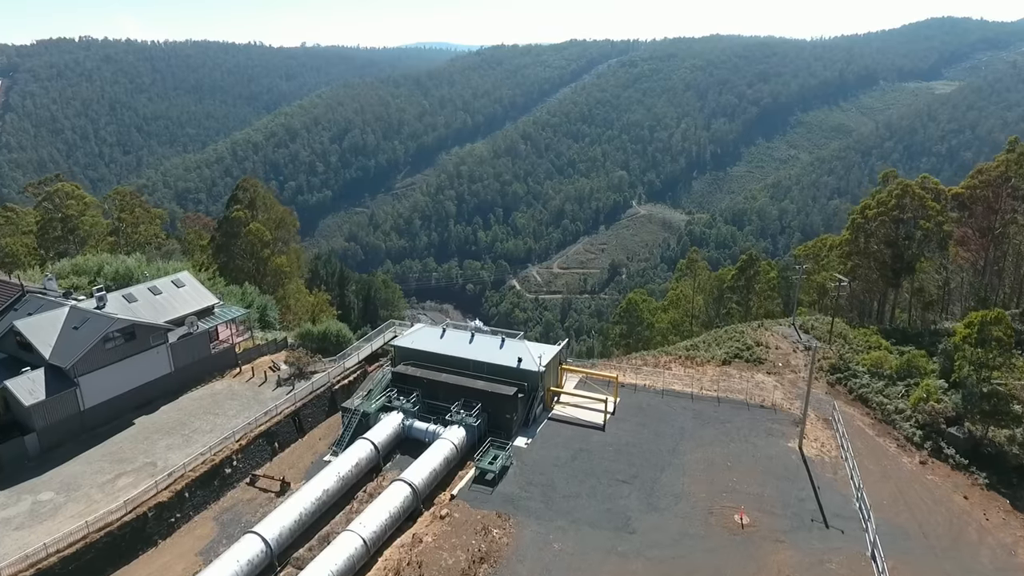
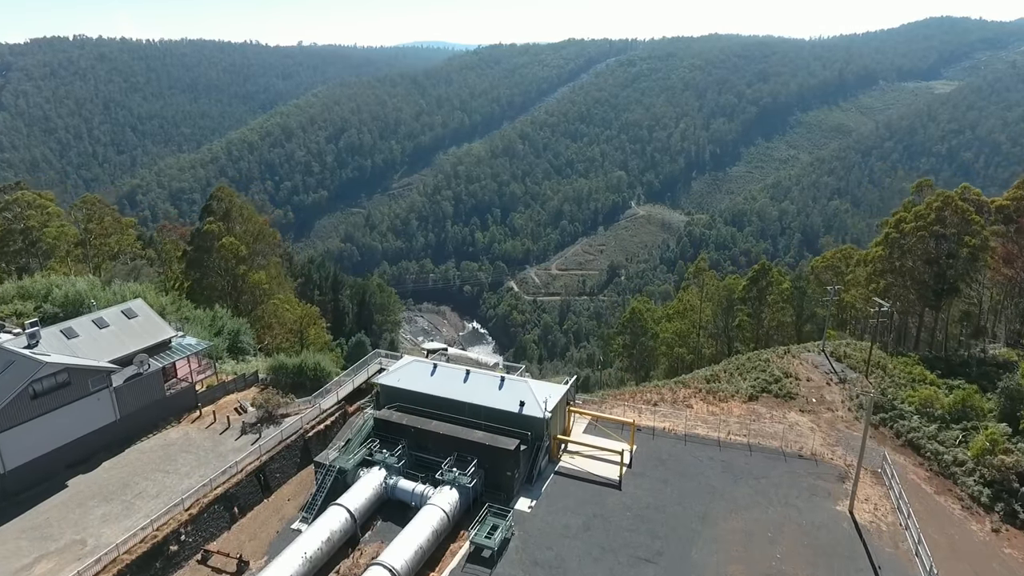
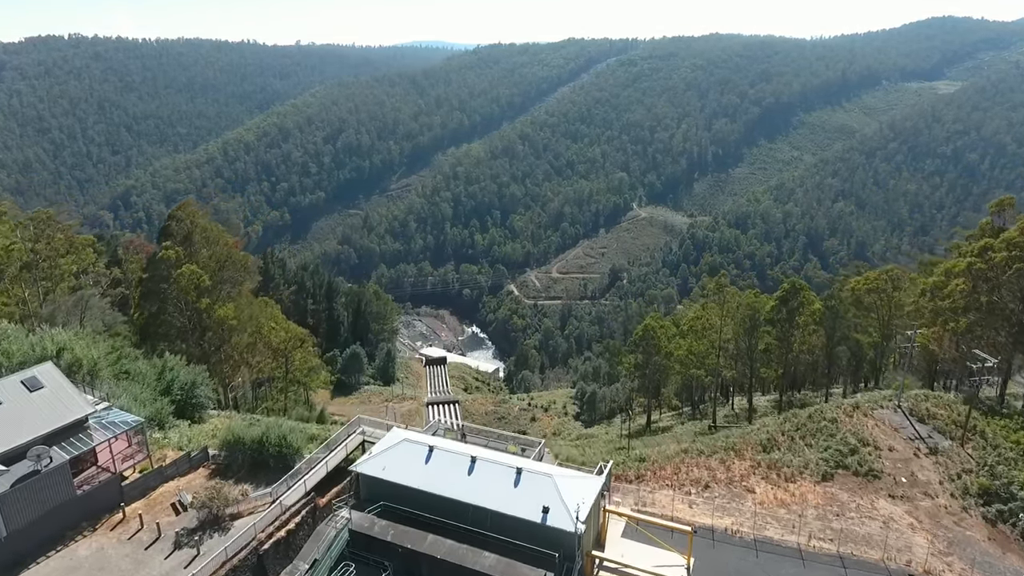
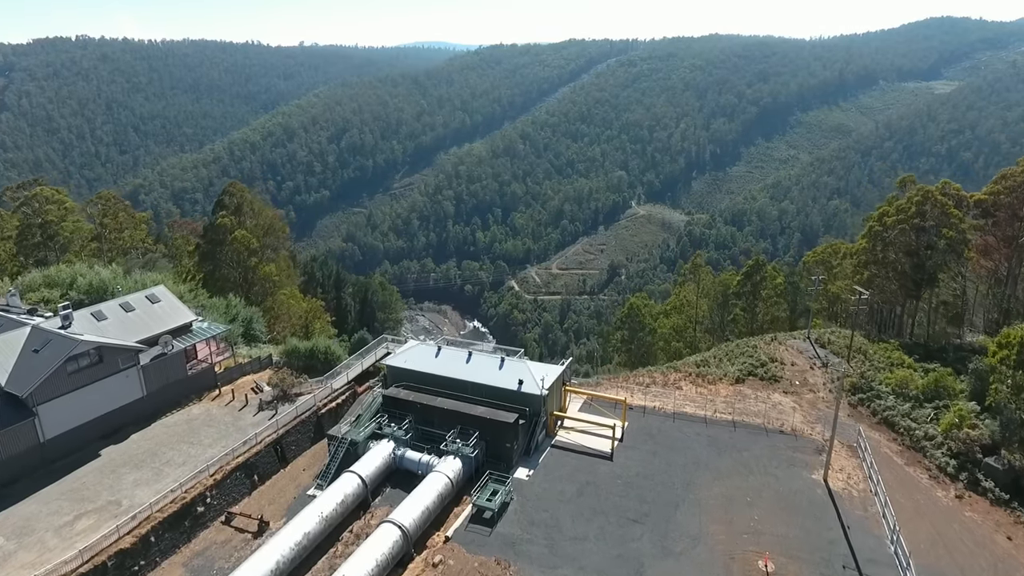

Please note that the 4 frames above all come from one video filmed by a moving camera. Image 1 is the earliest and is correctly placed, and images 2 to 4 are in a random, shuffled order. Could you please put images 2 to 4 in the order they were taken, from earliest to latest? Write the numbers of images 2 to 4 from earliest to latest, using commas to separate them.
4, 2, 3
